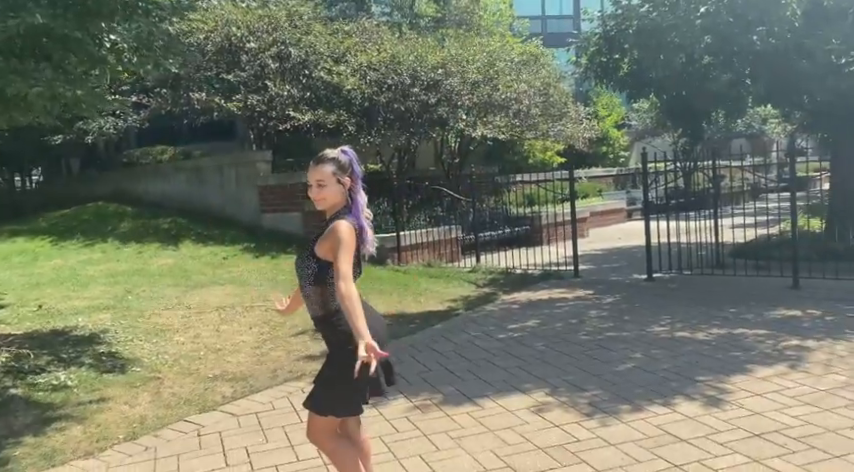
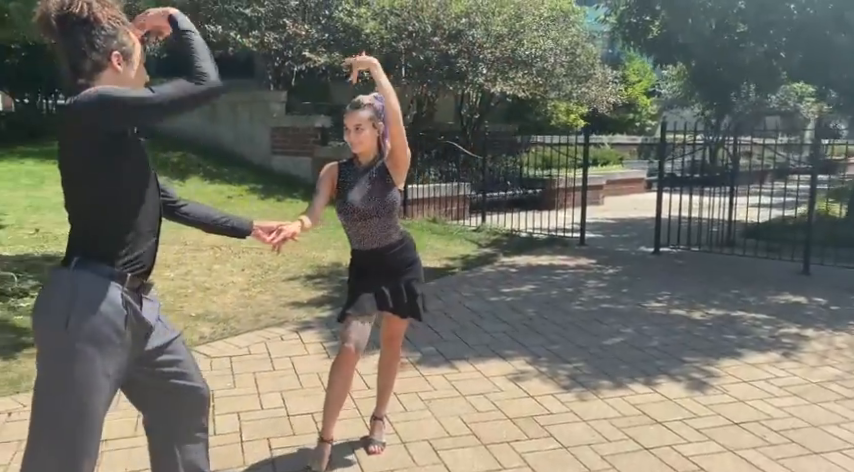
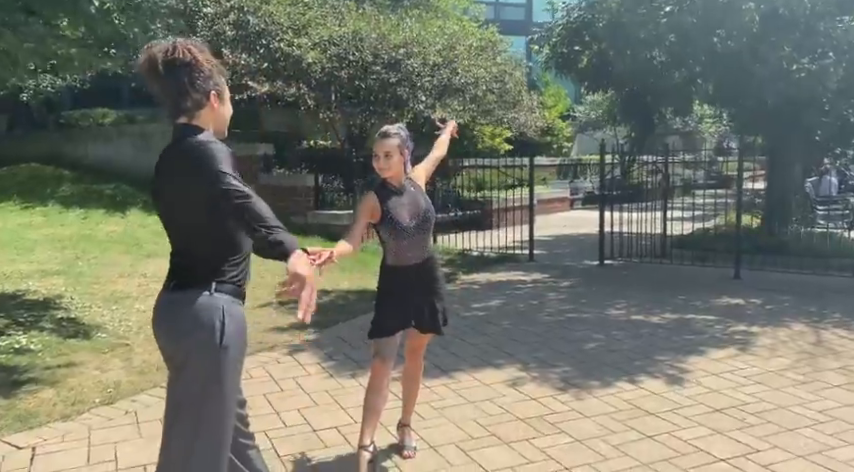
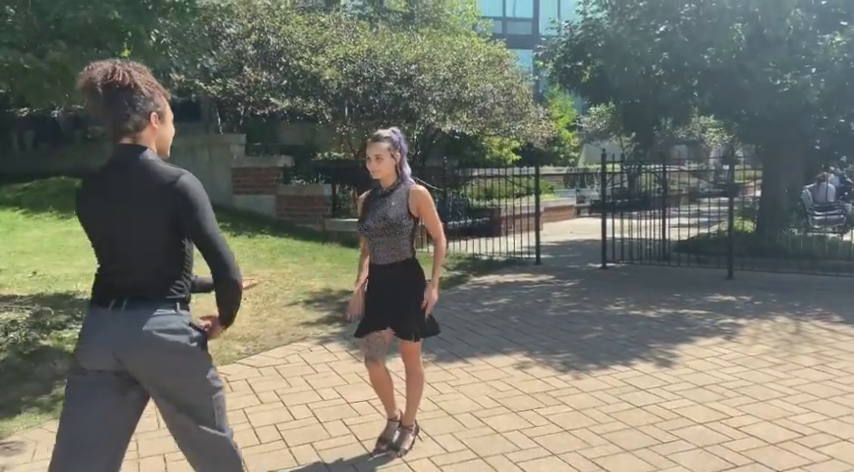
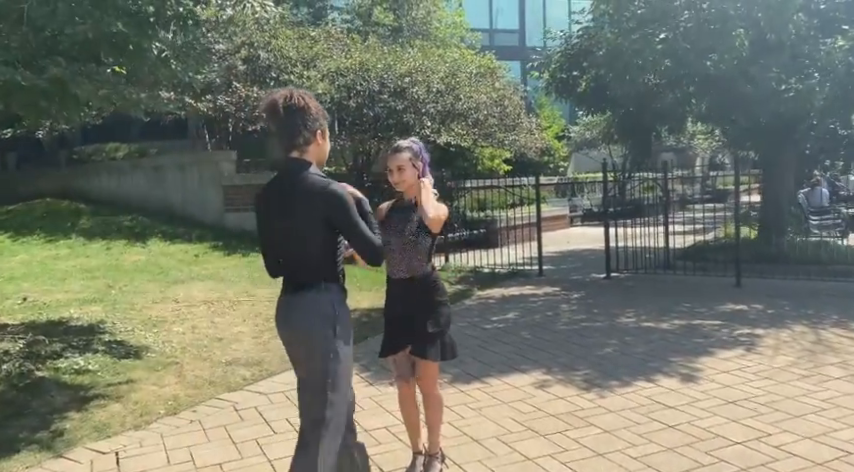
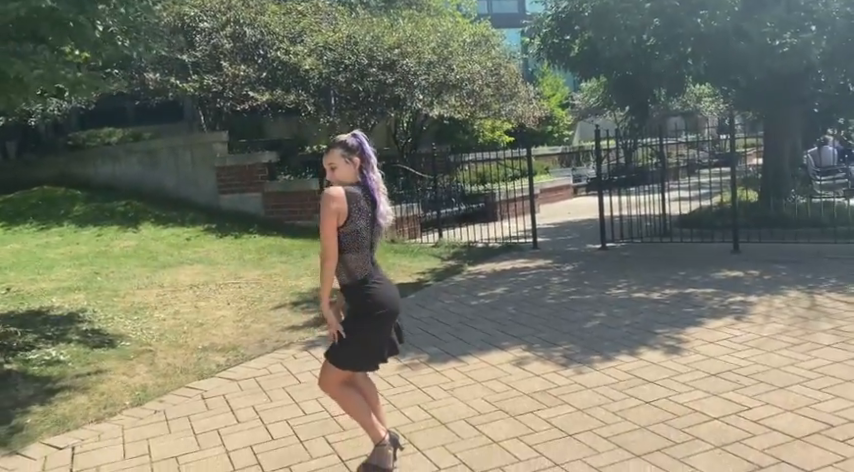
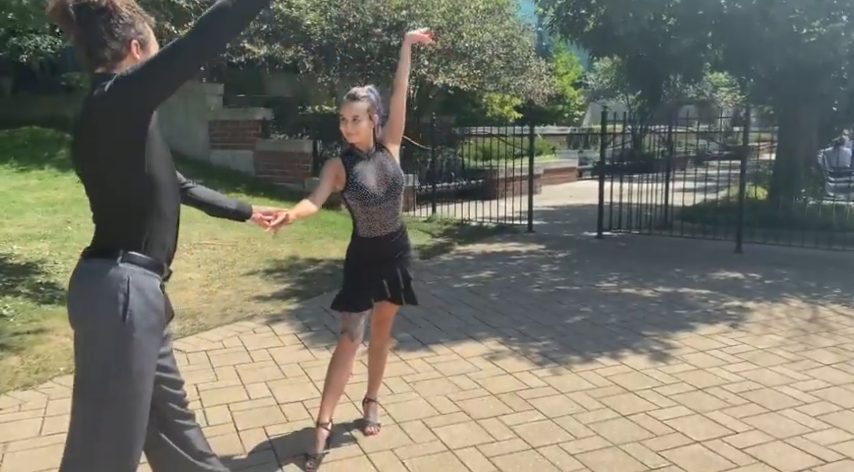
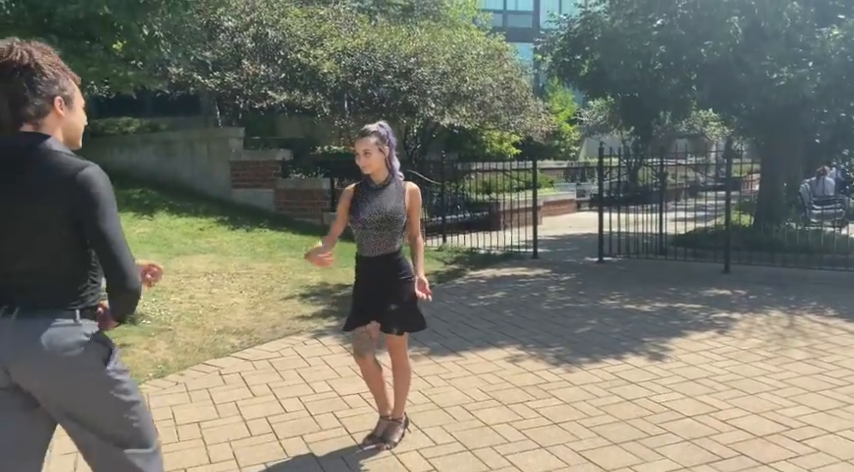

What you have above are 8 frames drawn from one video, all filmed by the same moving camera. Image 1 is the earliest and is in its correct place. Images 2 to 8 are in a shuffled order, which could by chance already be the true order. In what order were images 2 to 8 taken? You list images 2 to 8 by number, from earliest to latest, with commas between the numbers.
6, 8, 4, 5, 3, 7, 2
